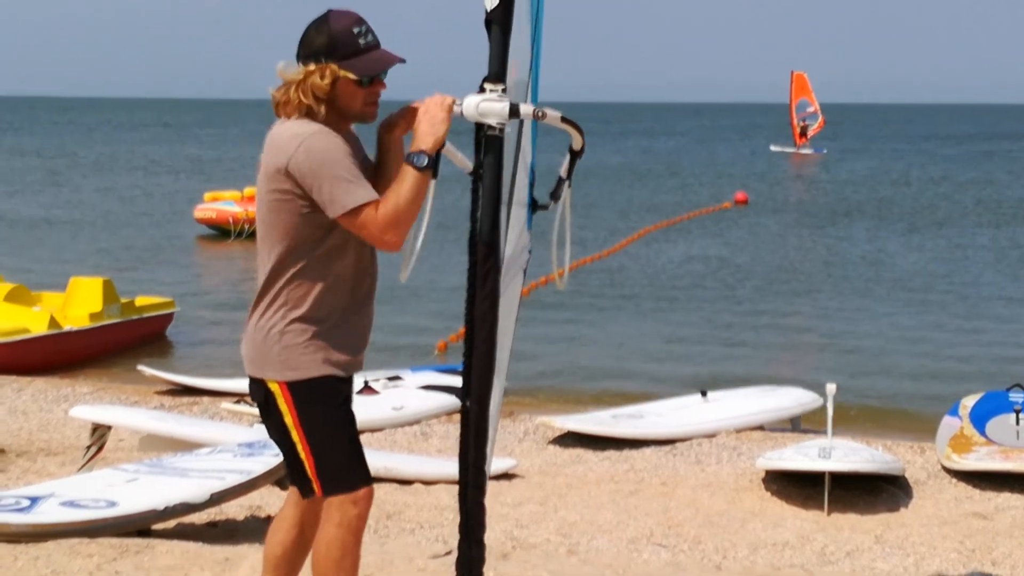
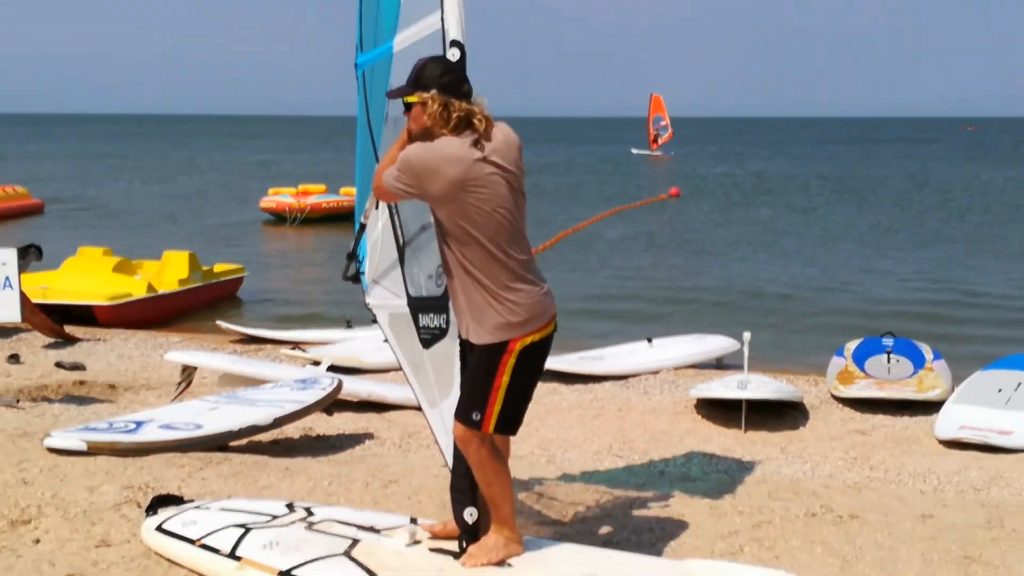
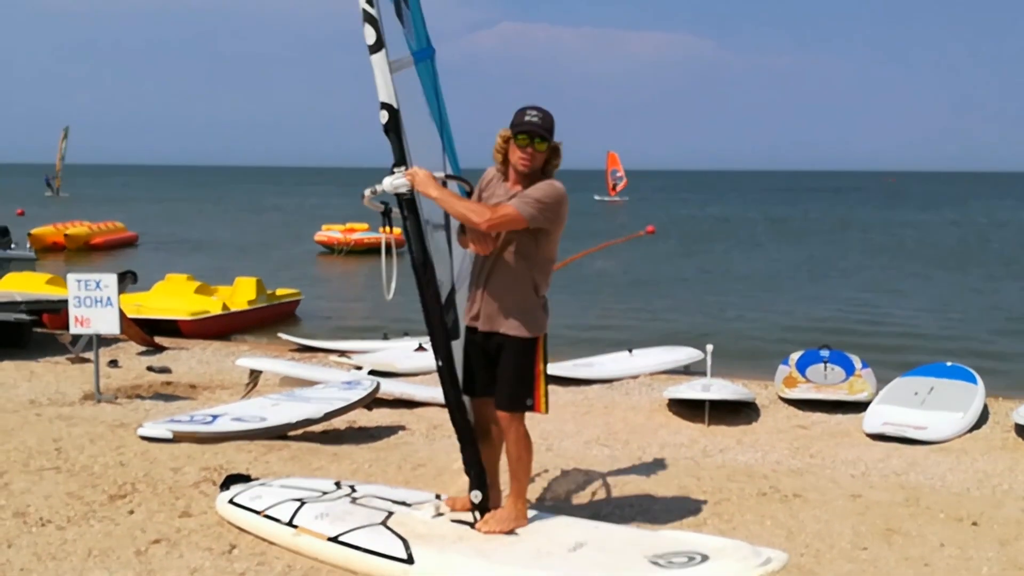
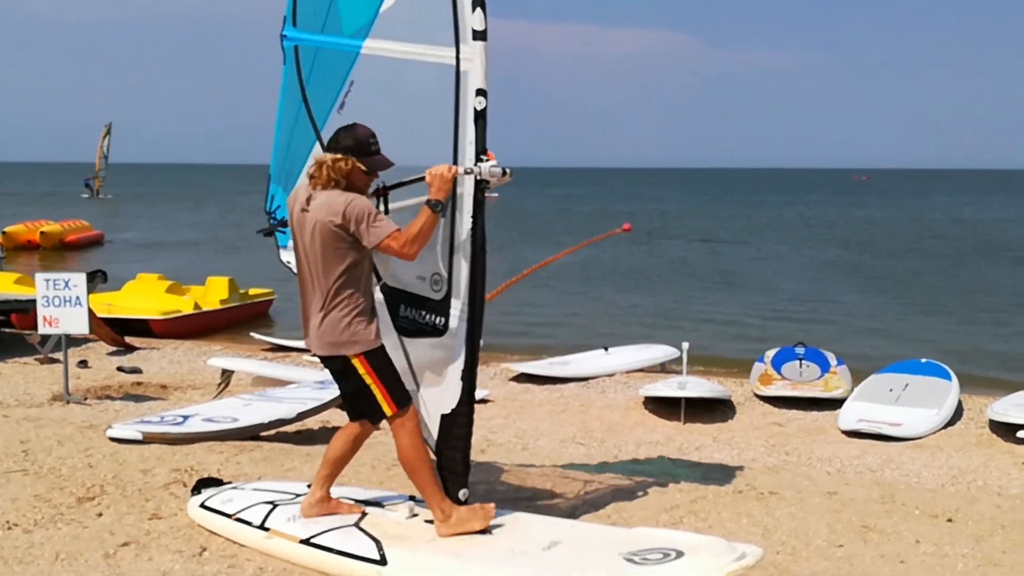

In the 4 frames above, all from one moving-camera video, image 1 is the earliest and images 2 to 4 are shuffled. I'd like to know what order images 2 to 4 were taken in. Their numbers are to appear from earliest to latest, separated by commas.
2, 3, 4
